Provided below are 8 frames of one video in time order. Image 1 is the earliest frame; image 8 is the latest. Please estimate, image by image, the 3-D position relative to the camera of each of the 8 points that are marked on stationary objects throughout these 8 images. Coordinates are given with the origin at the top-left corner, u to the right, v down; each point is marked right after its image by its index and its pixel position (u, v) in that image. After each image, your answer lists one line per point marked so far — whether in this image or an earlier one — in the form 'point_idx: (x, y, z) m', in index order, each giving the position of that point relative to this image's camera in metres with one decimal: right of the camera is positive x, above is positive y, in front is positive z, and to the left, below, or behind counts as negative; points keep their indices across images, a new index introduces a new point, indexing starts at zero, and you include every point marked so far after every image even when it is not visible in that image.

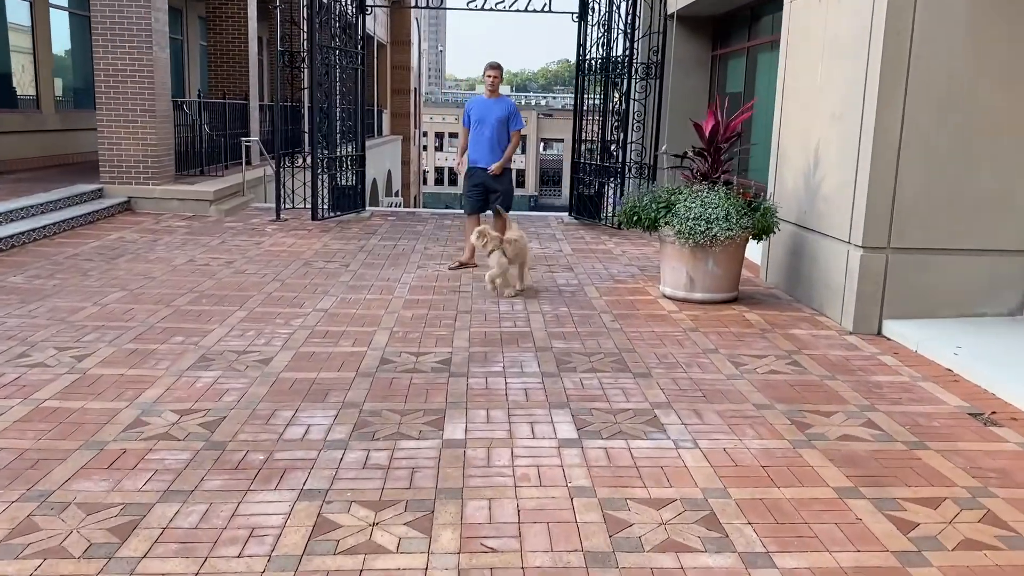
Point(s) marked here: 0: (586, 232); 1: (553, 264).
0: (+0.9, +0.7, +10.4) m
1: (+0.4, +0.3, +8.5) m
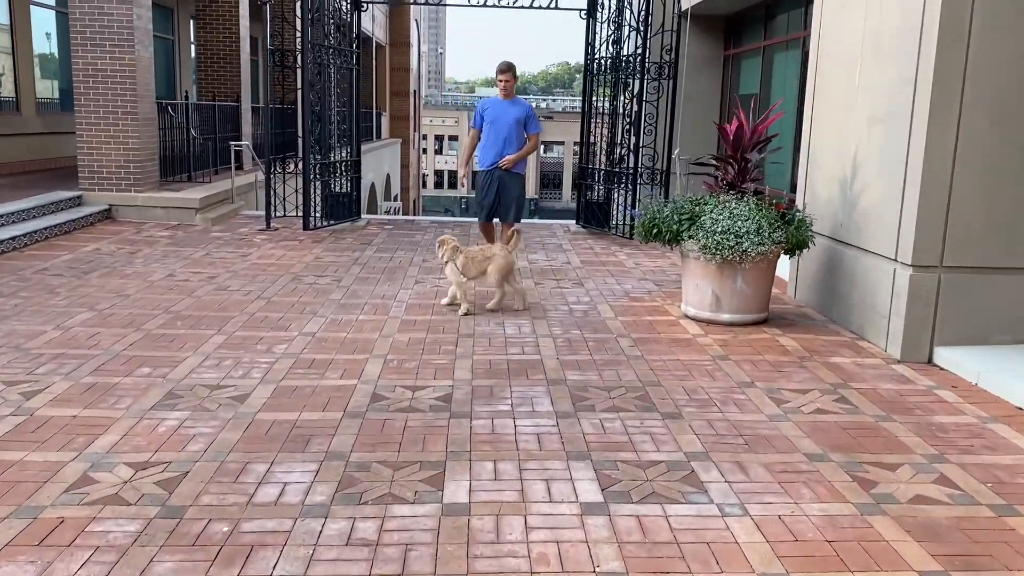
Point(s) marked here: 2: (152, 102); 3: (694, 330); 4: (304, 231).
0: (+1.0, +0.6, +9.8) m
1: (+0.5, +0.1, +7.9) m
2: (-4.6, +2.4, +10.5) m
3: (+1.3, -0.3, +6.0) m
4: (-2.5, +0.7, +9.7) m
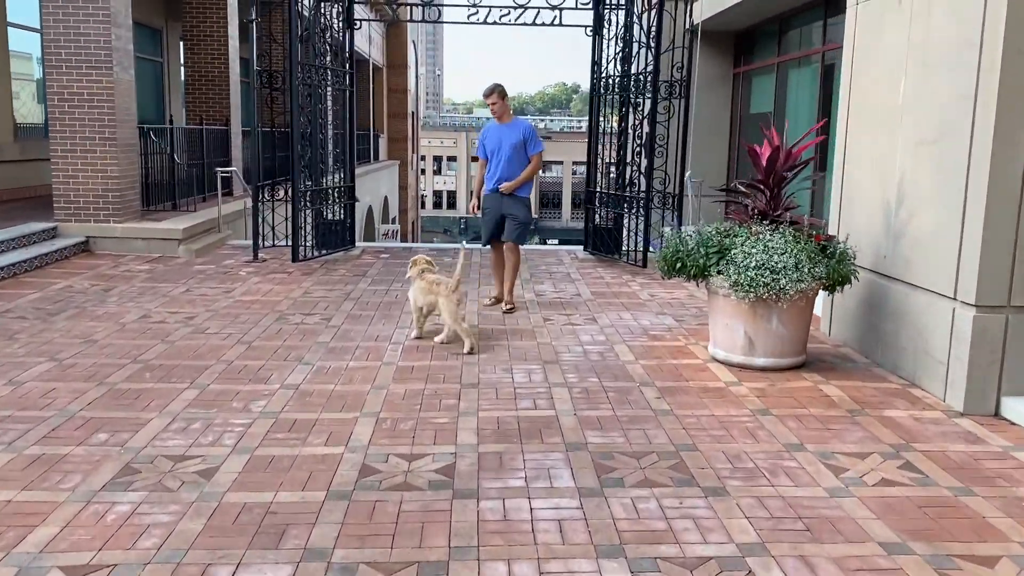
0: (+1.0, +0.2, +9.1) m
1: (+0.5, -0.2, +7.3) m
2: (-4.6, +1.9, +9.9) m
3: (+1.4, -0.6, +5.3) m
4: (-2.4, +0.3, +9.1) m
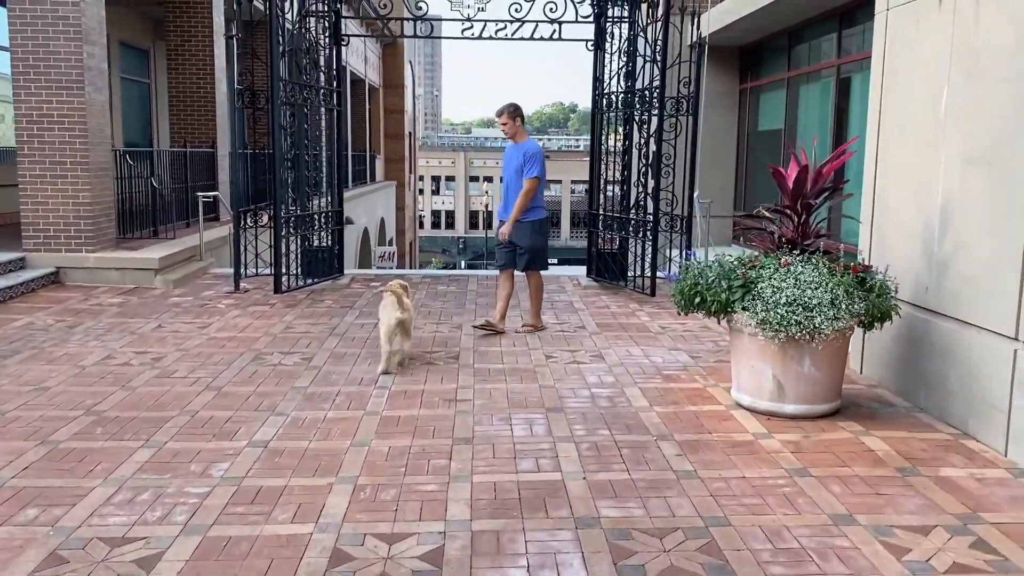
0: (+1.0, -0.1, +8.5) m
1: (+0.5, -0.5, +6.6) m
2: (-4.6, +1.6, +9.3) m
3: (+1.4, -0.8, +4.7) m
4: (-2.4, -0.1, +8.5) m
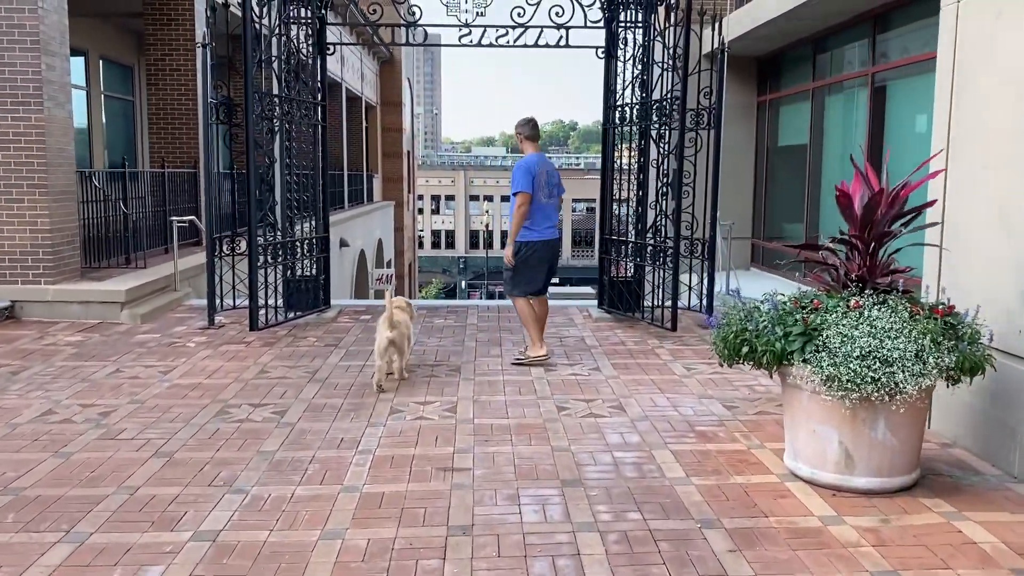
0: (+1.1, -0.4, +7.7) m
1: (+0.6, -0.8, +5.8) m
2: (-4.6, +1.2, +8.5) m
3: (+1.4, -1.0, +3.8) m
4: (-2.4, -0.4, +7.6) m
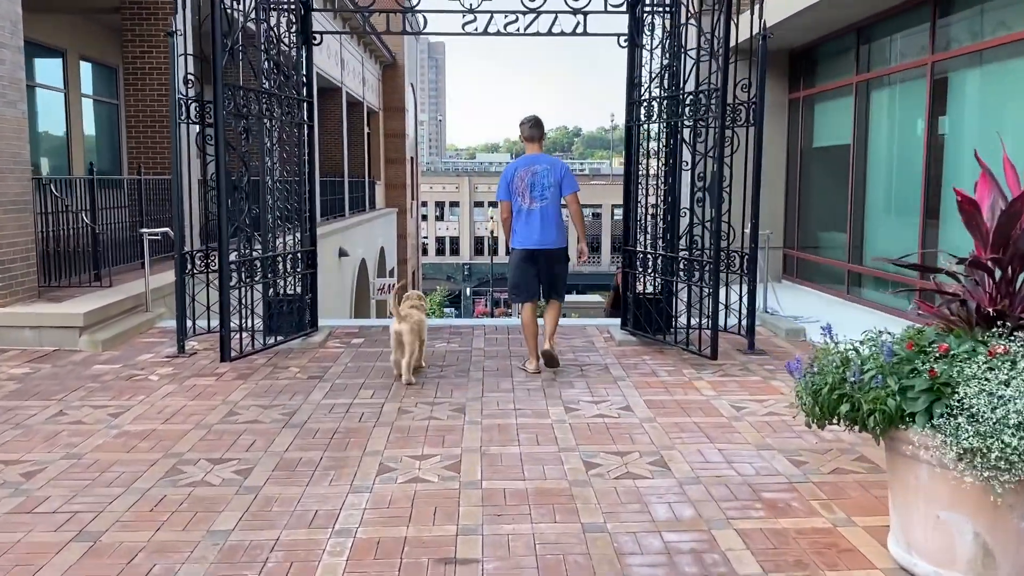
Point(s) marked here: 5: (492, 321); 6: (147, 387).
0: (+1.2, -0.6, +6.7) m
1: (+0.7, -0.9, +4.8) m
2: (-4.5, +1.0, +7.5) m
3: (+1.5, -1.2, +2.8) m
4: (-2.3, -0.6, +6.6) m
5: (-0.2, -0.3, +8.4) m
6: (-2.7, -0.7, +6.0) m
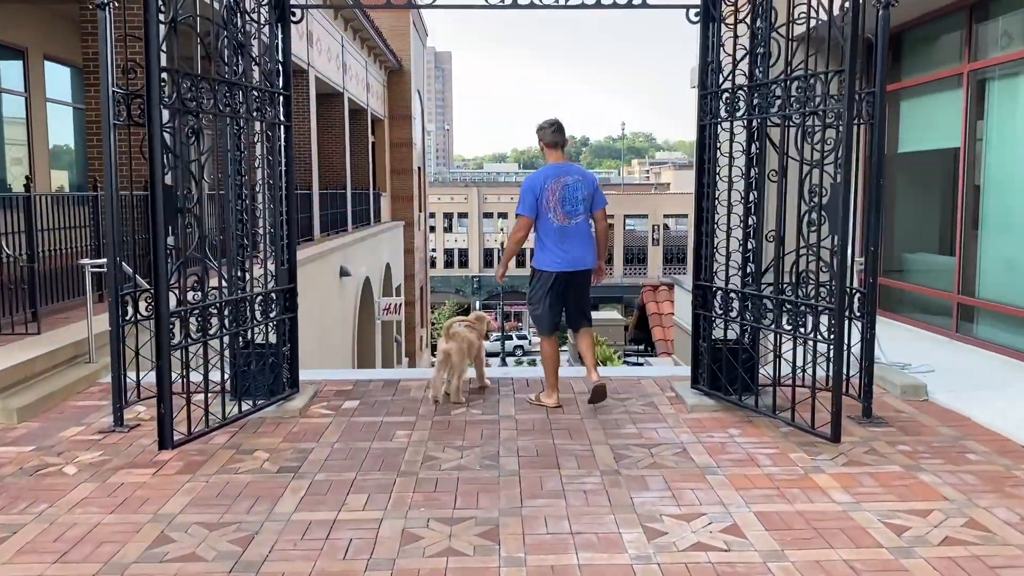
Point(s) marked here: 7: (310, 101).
0: (+1.4, -0.9, +5.0) m
1: (+0.9, -1.2, +3.1) m
2: (-4.2, +0.6, +5.9) m
3: (+1.7, -1.4, +1.1) m
4: (-2.0, -0.9, +5.0) m
5: (+0.1, -0.7, +6.7) m
6: (-2.4, -1.1, +4.4) m
7: (-4.0, +3.6, +16.1) m
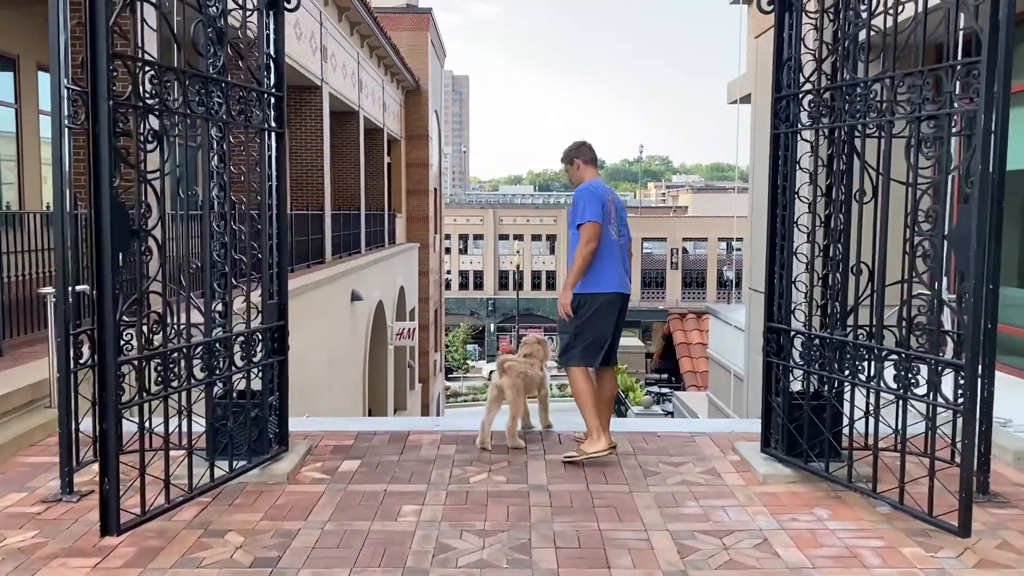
0: (+1.6, -1.1, +3.9) m
1: (+1.0, -1.4, +2.0) m
2: (-4.0, +0.4, +5.0) m
3: (+1.8, -1.6, +0.1) m
4: (-1.9, -1.1, +4.0) m
5: (+0.3, -1.0, +5.8) m
6: (-2.3, -1.2, +3.4) m
7: (-3.5, +3.2, +15.2) m
